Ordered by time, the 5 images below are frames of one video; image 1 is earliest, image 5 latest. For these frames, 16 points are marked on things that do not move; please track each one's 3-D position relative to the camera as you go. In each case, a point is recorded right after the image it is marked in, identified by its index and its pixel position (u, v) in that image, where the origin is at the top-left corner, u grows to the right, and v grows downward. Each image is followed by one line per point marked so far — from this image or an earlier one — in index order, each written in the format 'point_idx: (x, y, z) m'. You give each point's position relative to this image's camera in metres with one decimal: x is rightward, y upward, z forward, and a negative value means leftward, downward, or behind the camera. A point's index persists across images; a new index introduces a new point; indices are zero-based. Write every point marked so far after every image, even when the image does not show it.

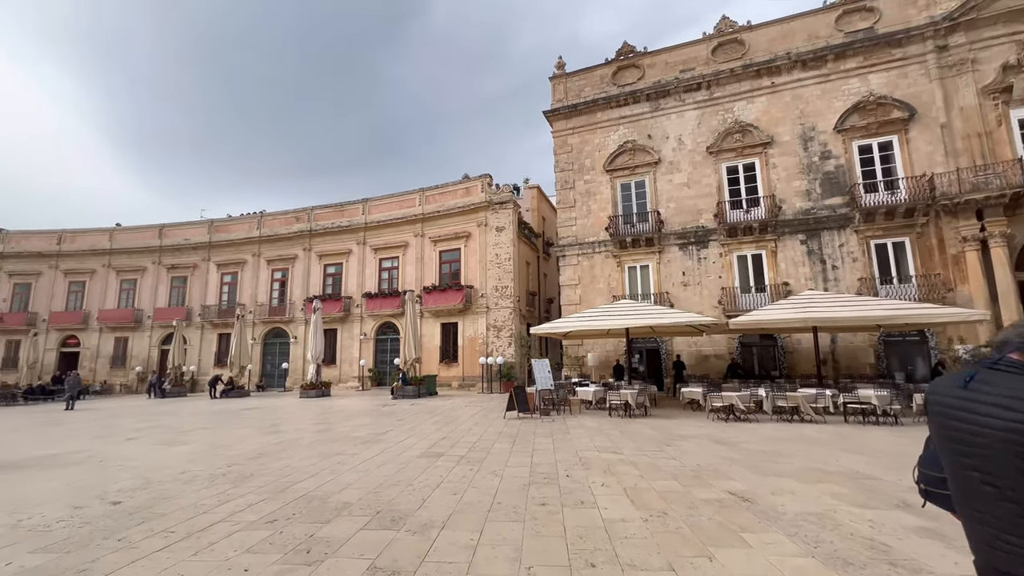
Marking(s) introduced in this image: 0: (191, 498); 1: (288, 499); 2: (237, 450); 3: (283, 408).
0: (-3.4, -2.2, +4.7) m
1: (-2.3, -2.1, +4.5) m
2: (-4.5, -2.7, +7.3) m
3: (-8.0, -4.2, +15.7) m
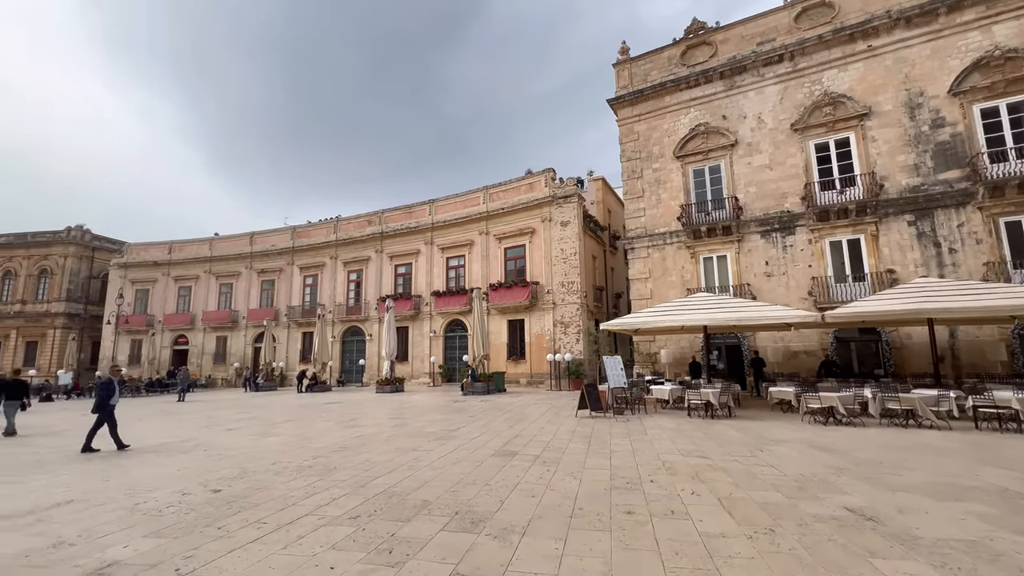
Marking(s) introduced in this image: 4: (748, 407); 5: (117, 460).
0: (-2.5, -2.2, +4.9) m
1: (-1.5, -2.1, +4.6) m
2: (-3.3, -2.7, +7.7) m
3: (-5.5, -4.2, +16.4) m
4: (+6.1, -3.1, +11.7) m
5: (-6.0, -2.6, +6.8) m
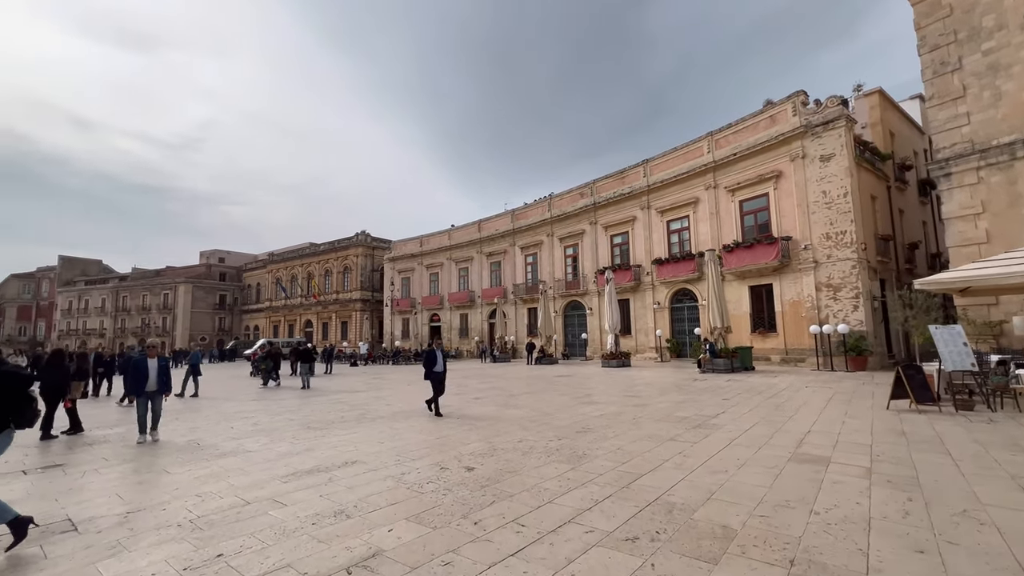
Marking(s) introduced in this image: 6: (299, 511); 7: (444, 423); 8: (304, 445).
0: (+0.2, -1.8, +4.3) m
1: (+1.0, -1.7, +3.5) m
2: (+0.8, -2.1, +7.1) m
3: (+2.8, -3.2, +16.0) m
4: (+11.0, -1.8, +6.5) m
5: (-2.0, -2.3, +7.6) m
6: (-1.7, -1.8, +3.6) m
7: (-1.1, -2.2, +7.2) m
8: (-2.8, -2.1, +6.0) m
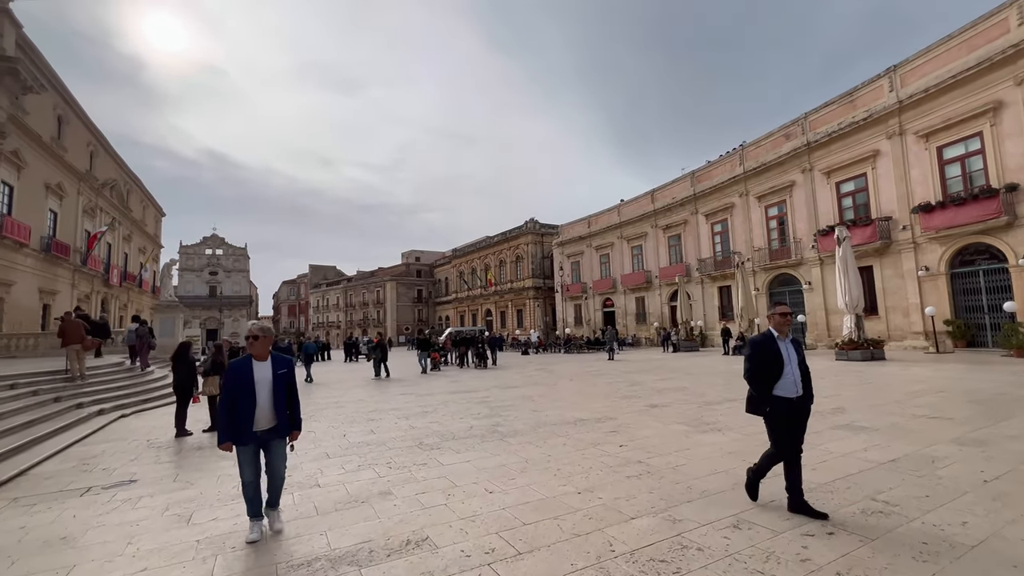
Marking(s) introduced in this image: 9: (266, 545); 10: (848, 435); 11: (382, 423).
0: (+0.9, -1.4, +1.4) m
1: (+1.4, -1.3, +0.4) m
2: (+2.6, -1.6, +3.8) m
3: (+7.9, -2.2, +11.3) m
4: (+11.8, -0.8, -0.6) m
5: (+0.1, -1.9, +5.3) m
6: (-1.1, -1.5, +1.5) m
7: (+0.9, -1.7, +4.6) m
8: (-1.1, -1.8, +4.1) m
9: (-1.6, -1.7, +3.0) m
10: (+3.9, -1.7, +5.2) m
11: (-2.0, -2.1, +7.0) m
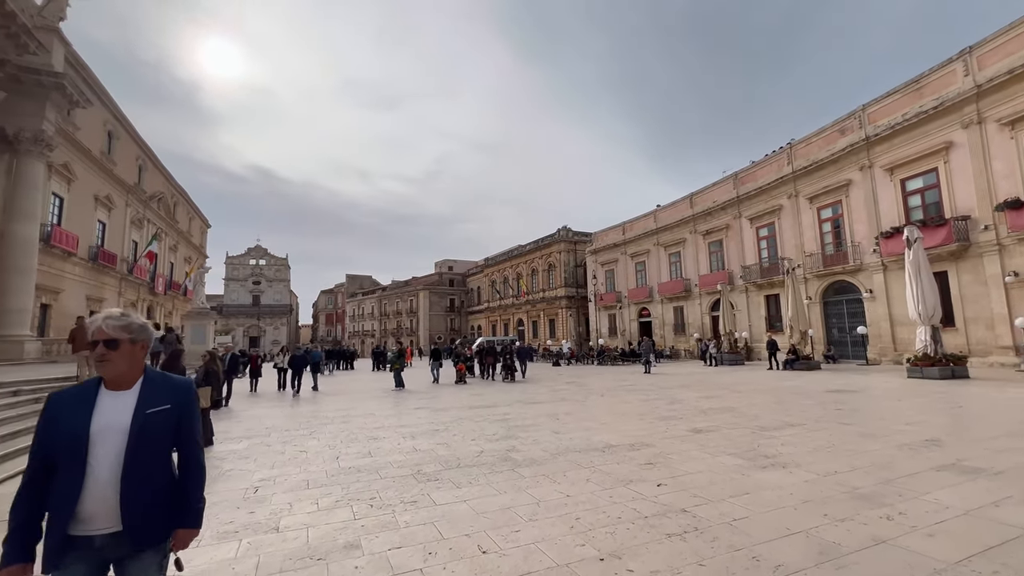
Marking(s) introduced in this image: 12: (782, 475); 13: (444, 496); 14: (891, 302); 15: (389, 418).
0: (+0.8, -1.3, +0.5) m
1: (+1.1, -1.2, -0.6) m
2: (+2.6, -1.6, +2.7) m
3: (+8.4, -2.3, +9.8) m
4: (+11.4, -0.7, -2.4) m
5: (+0.3, -1.9, +4.4) m
6: (-1.2, -1.4, +0.7) m
7: (+0.9, -1.7, +3.7) m
8: (-1.1, -1.8, +3.3) m
9: (-1.7, -1.6, +2.2) m
10: (+4.0, -1.7, +4.0) m
11: (-1.7, -2.1, +6.2) m
12: (+2.6, -1.8, +4.3) m
13: (-0.6, -1.8, +4.0) m
14: (+14.2, -0.5, +16.8) m
15: (-2.2, -2.3, +8.3) m
